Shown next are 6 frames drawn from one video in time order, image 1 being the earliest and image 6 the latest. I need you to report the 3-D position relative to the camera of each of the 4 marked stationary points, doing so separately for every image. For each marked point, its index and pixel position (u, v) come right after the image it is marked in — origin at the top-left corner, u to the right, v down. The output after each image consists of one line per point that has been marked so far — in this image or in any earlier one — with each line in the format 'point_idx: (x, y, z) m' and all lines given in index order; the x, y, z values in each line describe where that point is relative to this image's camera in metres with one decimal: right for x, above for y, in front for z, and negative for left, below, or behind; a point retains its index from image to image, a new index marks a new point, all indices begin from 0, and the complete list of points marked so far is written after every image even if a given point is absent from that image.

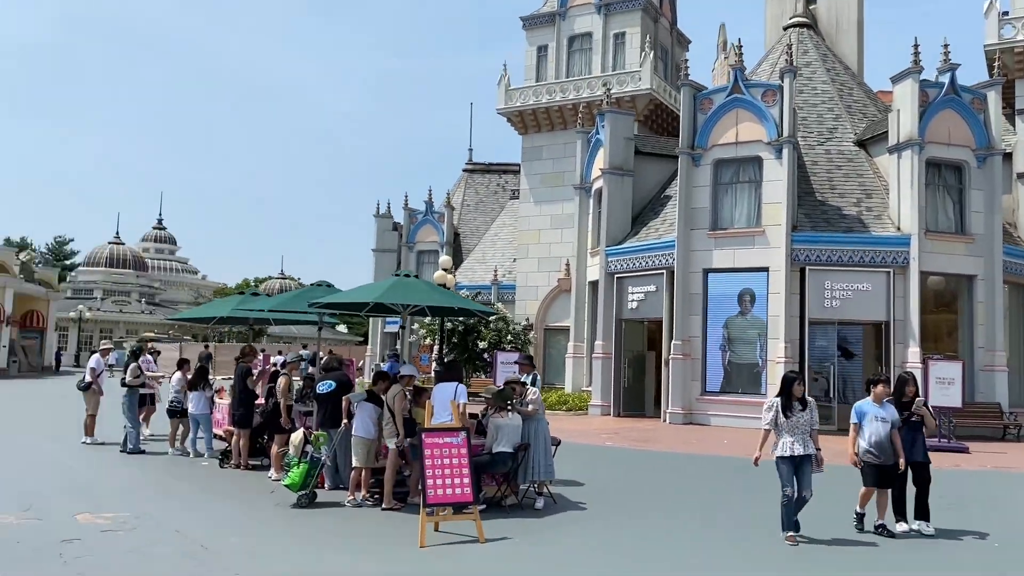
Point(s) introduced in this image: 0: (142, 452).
0: (-5.8, -2.6, +13.5) m
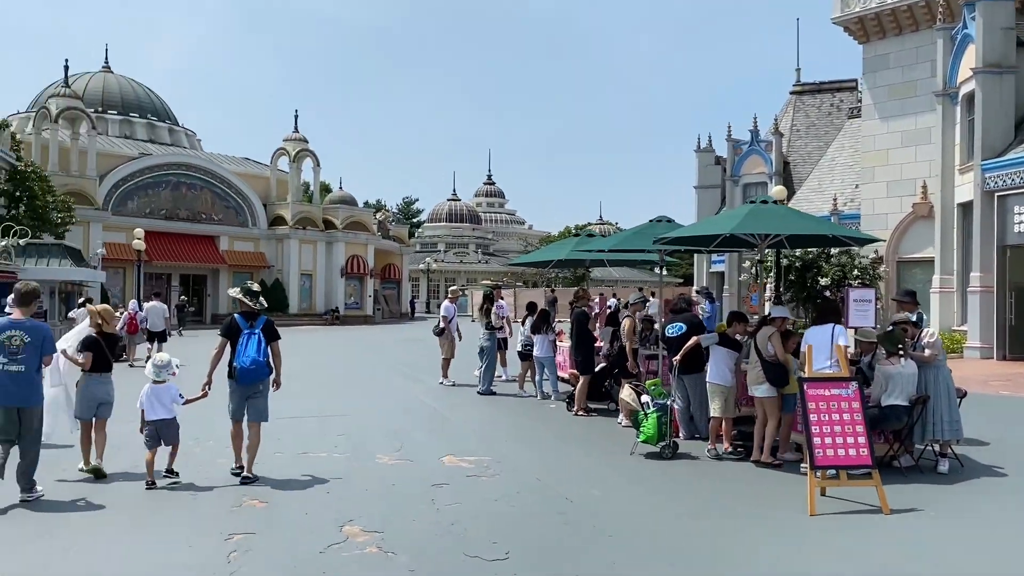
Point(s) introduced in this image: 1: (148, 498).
0: (-0.3, -1.7, +13.8) m
1: (-3.1, -1.8, +7.4) m
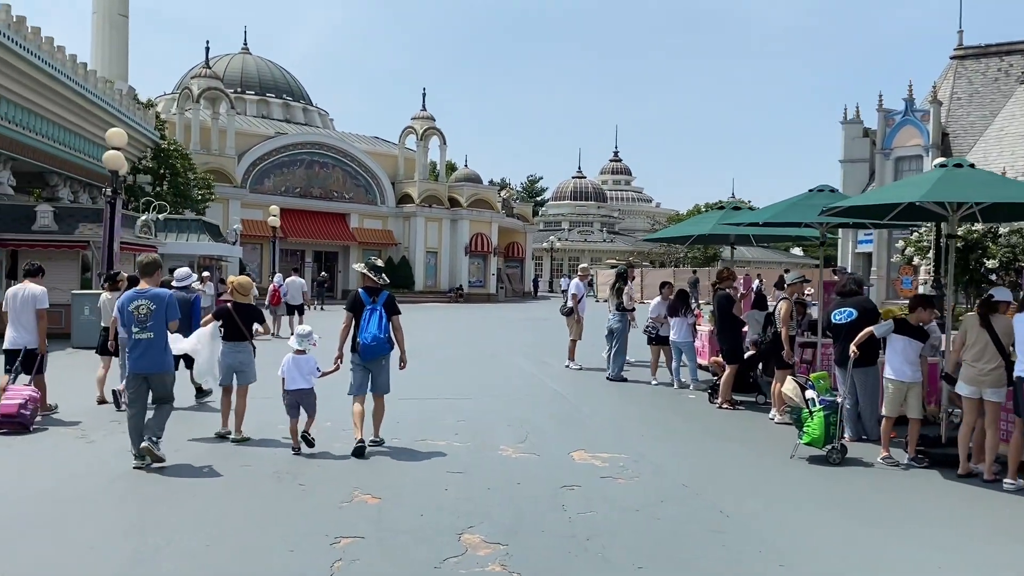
0: (+1.7, -1.4, +12.8) m
1: (-2.0, -1.5, +6.9) m
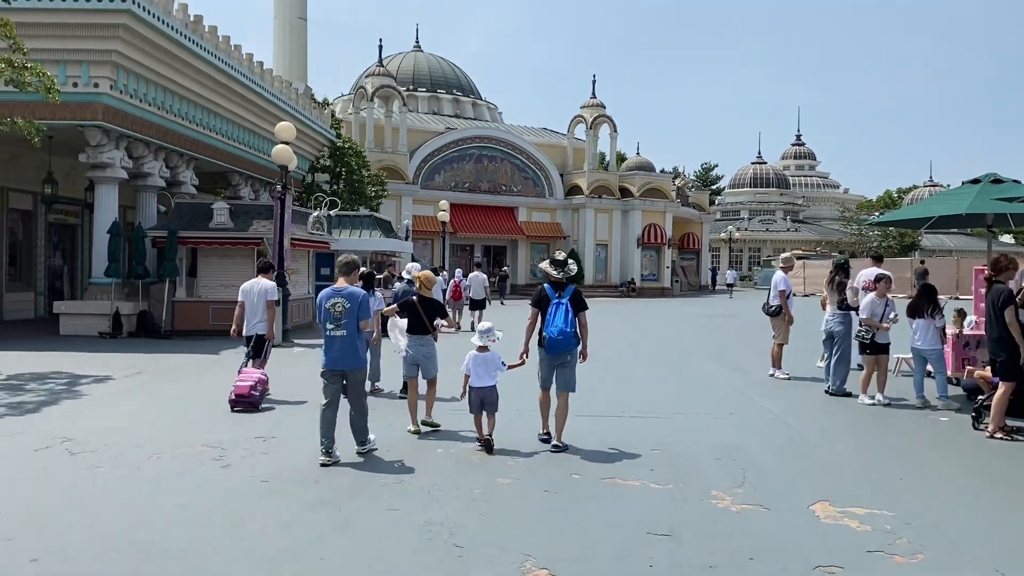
0: (+4.1, -1.3, +10.6) m
1: (-0.6, -1.5, +5.5) m
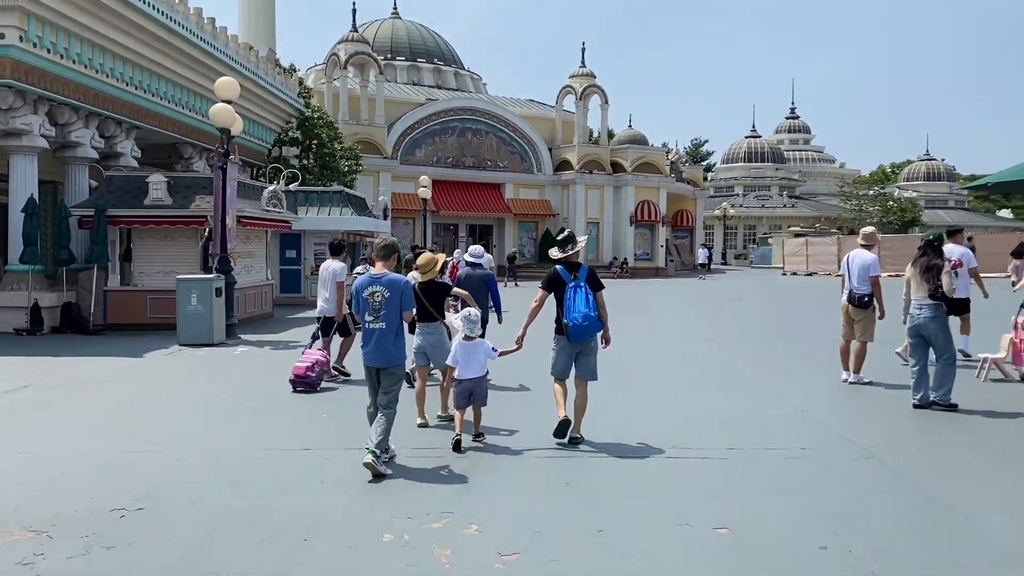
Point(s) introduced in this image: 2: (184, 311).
0: (+4.0, -1.2, +8.0) m
1: (-0.7, -1.6, +2.8) m
2: (-5.3, -0.4, +14.0) m
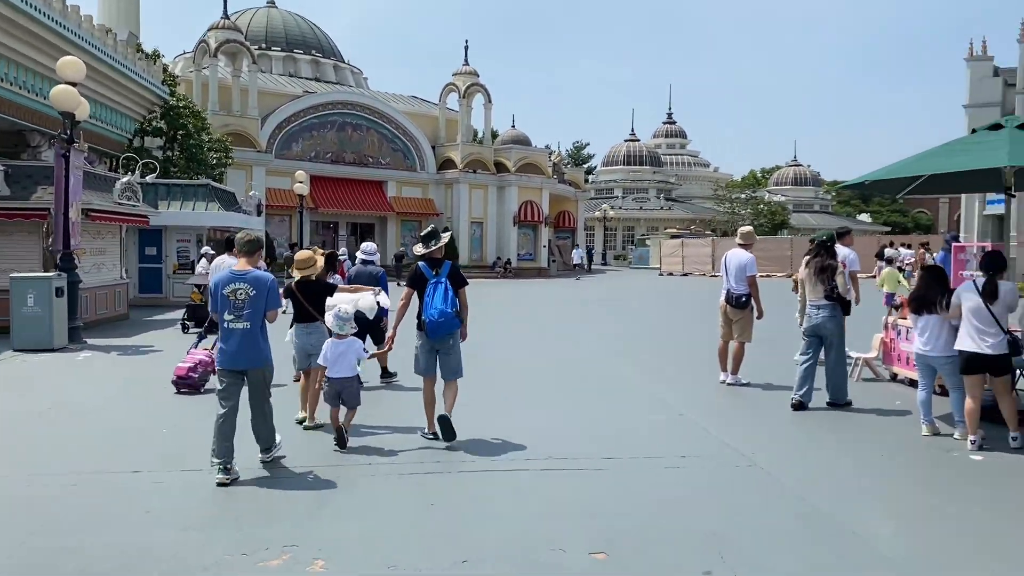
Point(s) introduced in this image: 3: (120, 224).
0: (+2.8, -1.2, +7.9) m
1: (-1.1, -1.5, +2.2) m
2: (-7.2, -0.4, +12.7) m
3: (-7.7, +1.3, +17.0) m
